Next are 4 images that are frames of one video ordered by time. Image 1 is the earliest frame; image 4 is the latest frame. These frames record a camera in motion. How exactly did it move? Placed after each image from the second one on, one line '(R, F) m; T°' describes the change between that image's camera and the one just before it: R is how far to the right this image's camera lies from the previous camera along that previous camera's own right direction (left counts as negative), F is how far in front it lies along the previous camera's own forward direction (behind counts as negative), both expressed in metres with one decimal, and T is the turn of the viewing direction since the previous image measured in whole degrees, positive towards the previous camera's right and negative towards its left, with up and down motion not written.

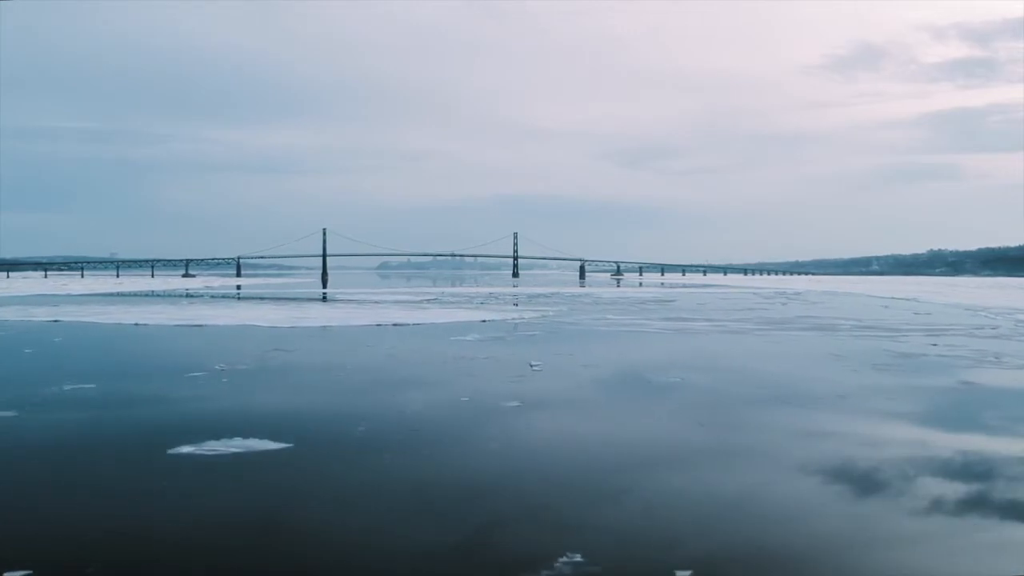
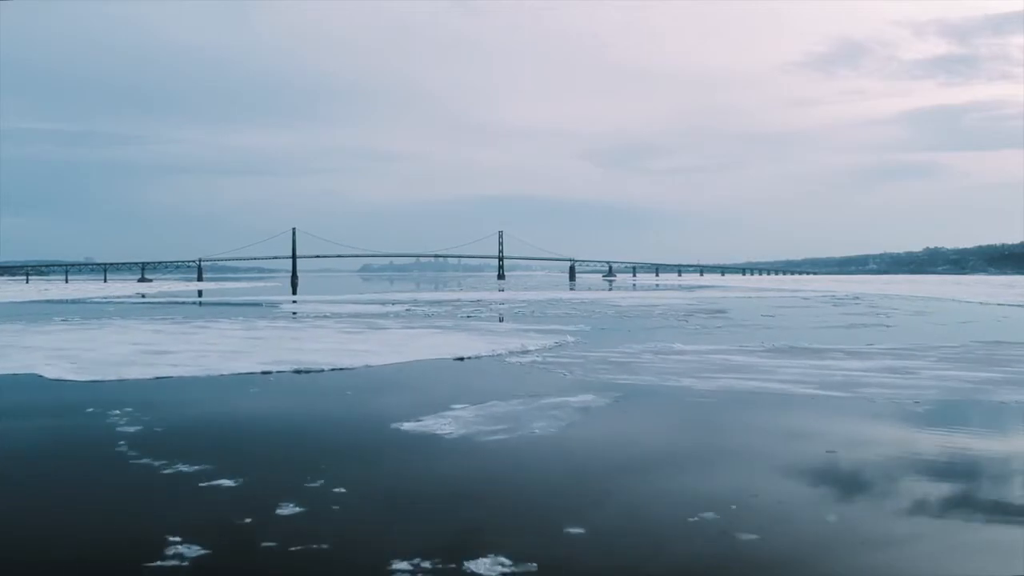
(+0.1, +1.8) m; +1°
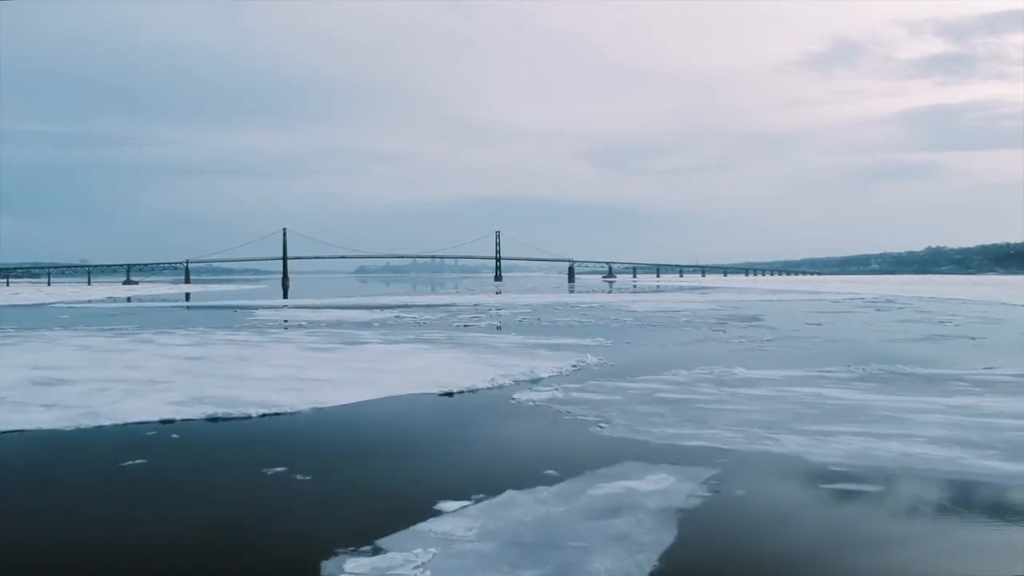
(0.0, +0.7) m; 0°
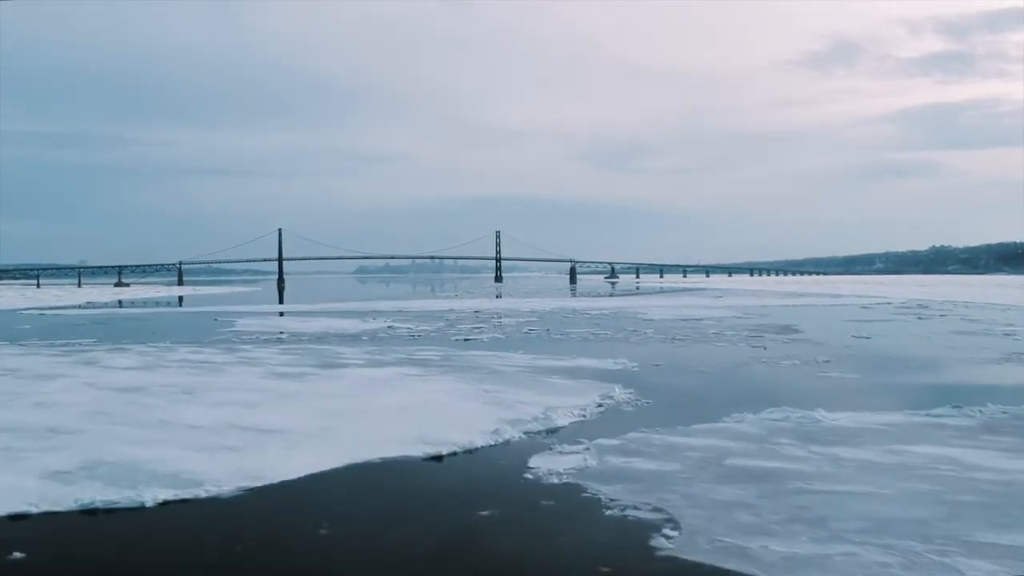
(0.0, +0.5) m; 0°
